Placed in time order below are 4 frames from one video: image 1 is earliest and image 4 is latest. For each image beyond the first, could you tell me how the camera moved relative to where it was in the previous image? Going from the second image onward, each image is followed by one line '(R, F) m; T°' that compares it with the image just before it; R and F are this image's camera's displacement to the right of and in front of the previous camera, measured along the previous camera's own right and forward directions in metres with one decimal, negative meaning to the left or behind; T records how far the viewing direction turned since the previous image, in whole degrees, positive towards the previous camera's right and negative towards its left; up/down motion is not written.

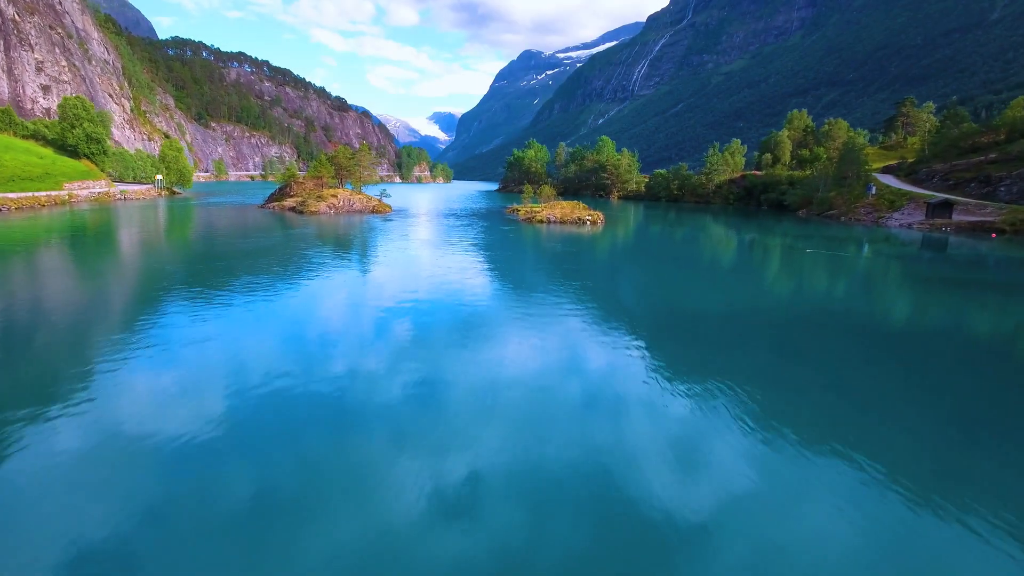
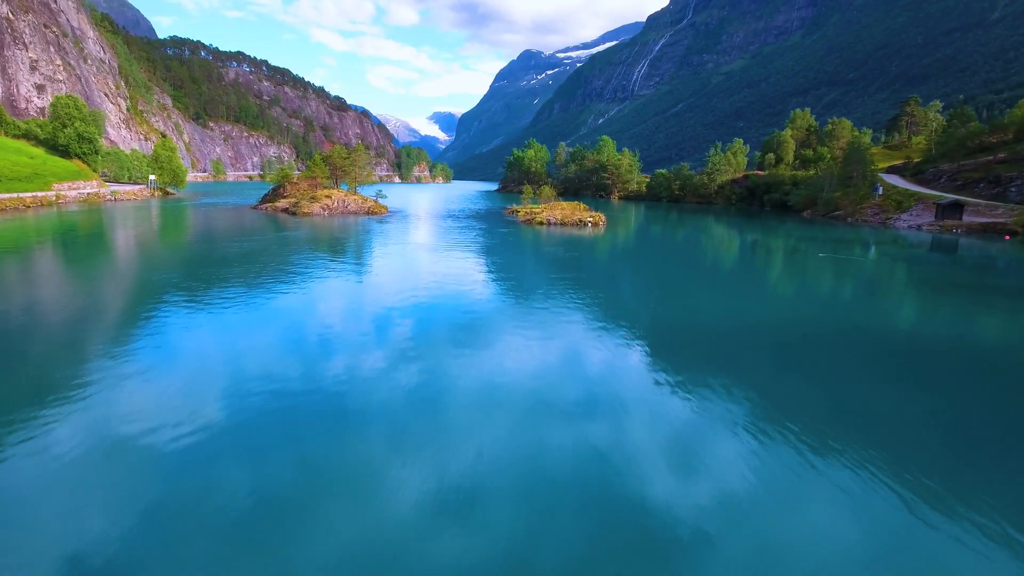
(0.0, +0.3) m; 0°
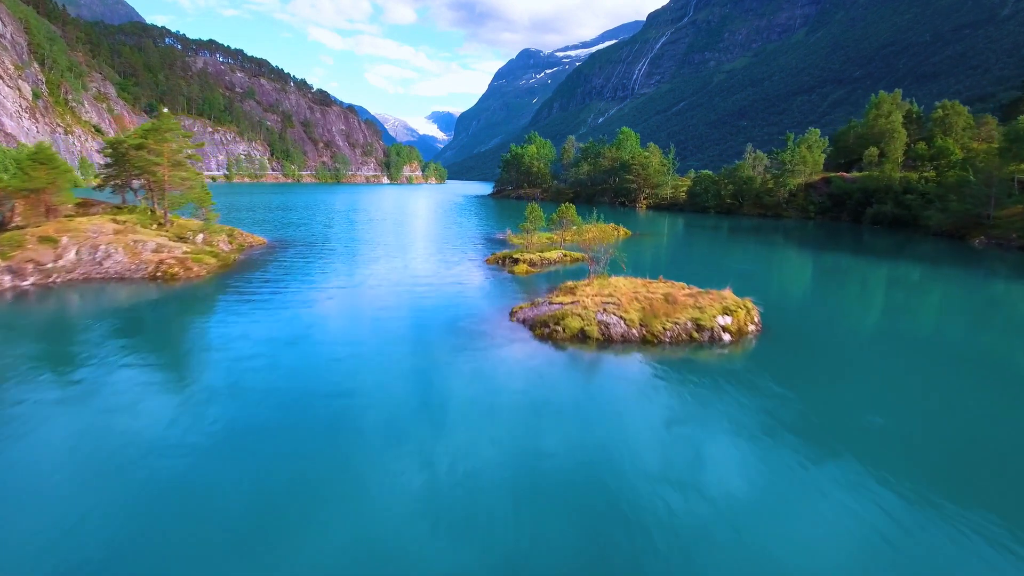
(+0.1, +7.2) m; 0°
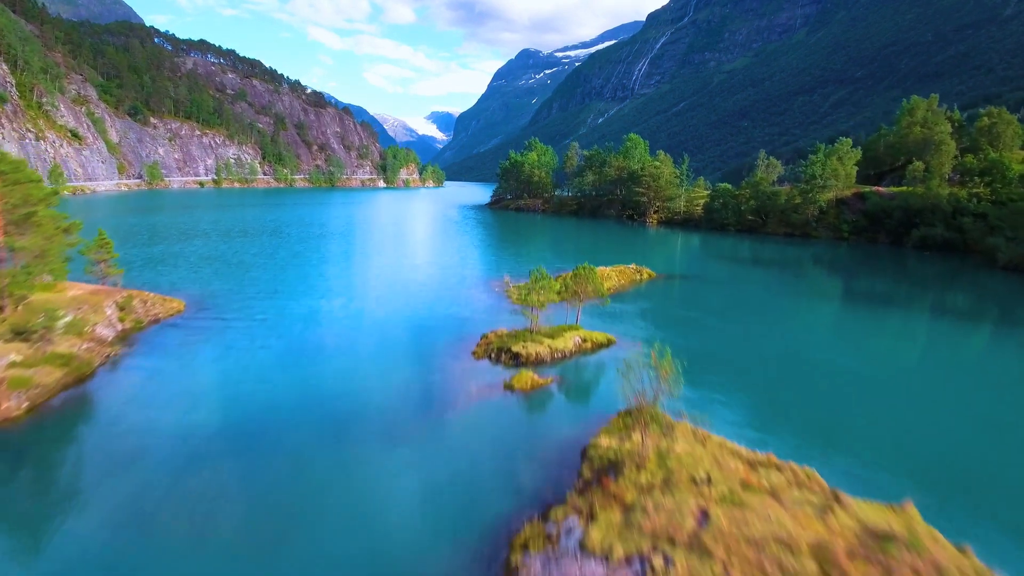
(0.0, +2.0) m; 0°
